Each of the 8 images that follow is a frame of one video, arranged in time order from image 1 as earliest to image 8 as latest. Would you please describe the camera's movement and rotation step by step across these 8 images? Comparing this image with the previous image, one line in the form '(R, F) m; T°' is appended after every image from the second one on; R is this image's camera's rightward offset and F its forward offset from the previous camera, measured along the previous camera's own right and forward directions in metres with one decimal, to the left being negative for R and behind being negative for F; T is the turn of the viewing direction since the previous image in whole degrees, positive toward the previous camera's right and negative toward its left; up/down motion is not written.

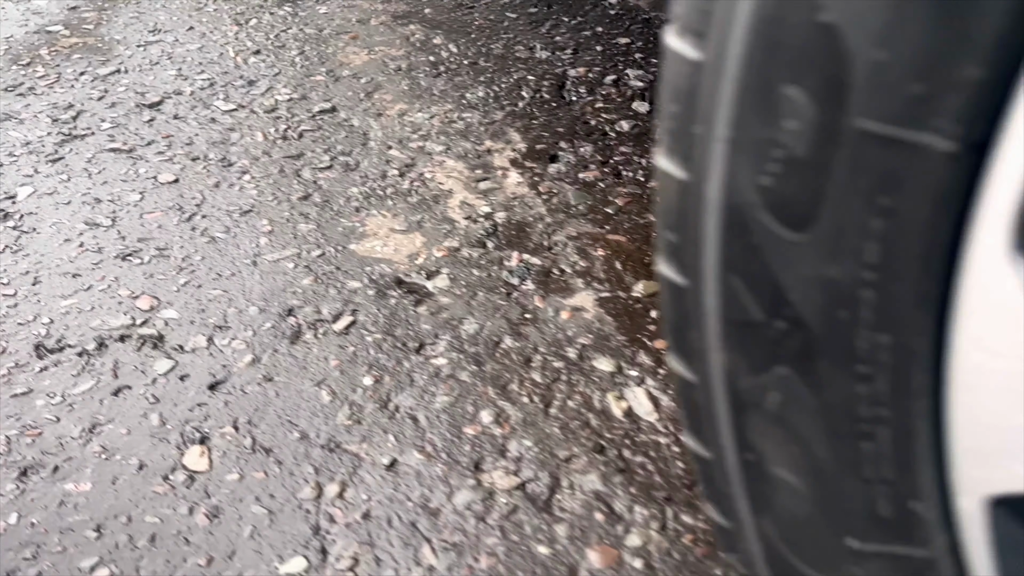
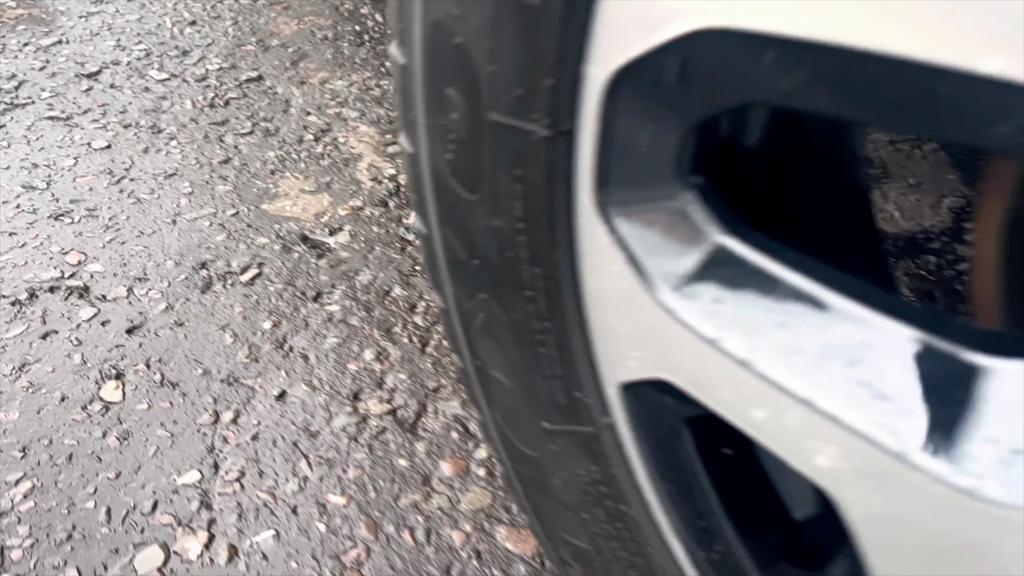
(+0.1, -0.1) m; +1°
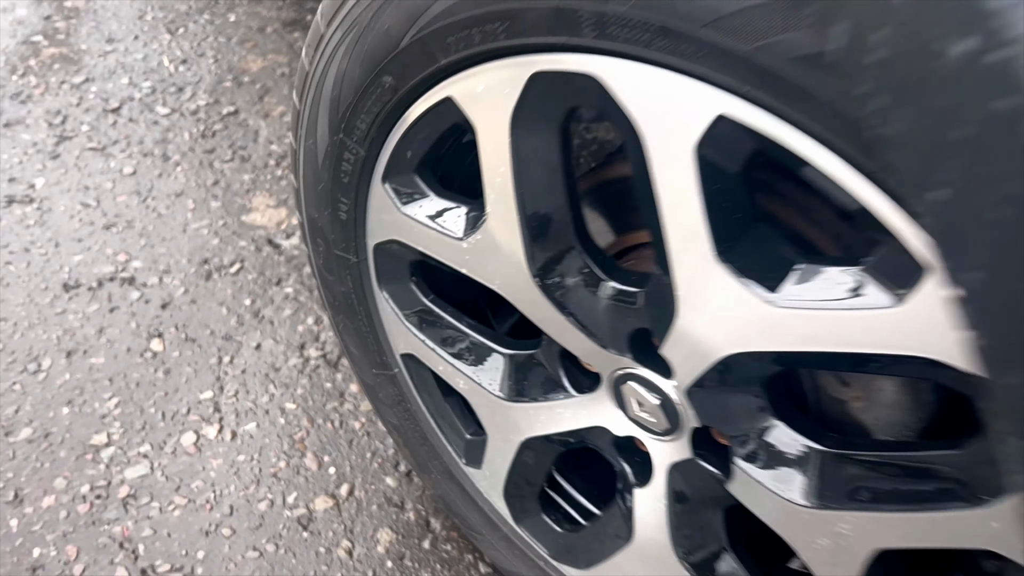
(+0.1, -0.4) m; +1°
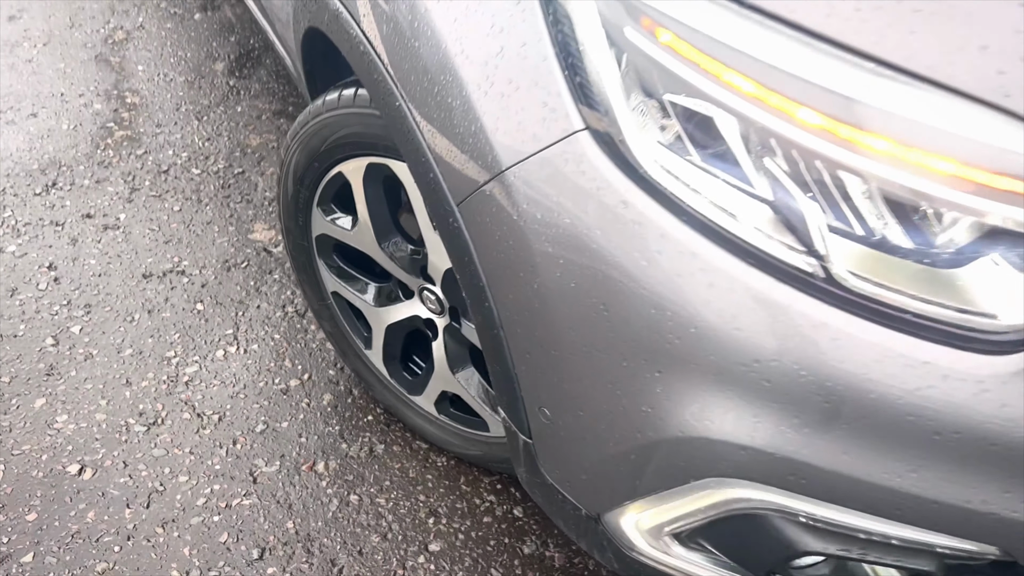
(+0.2, -0.8) m; +1°
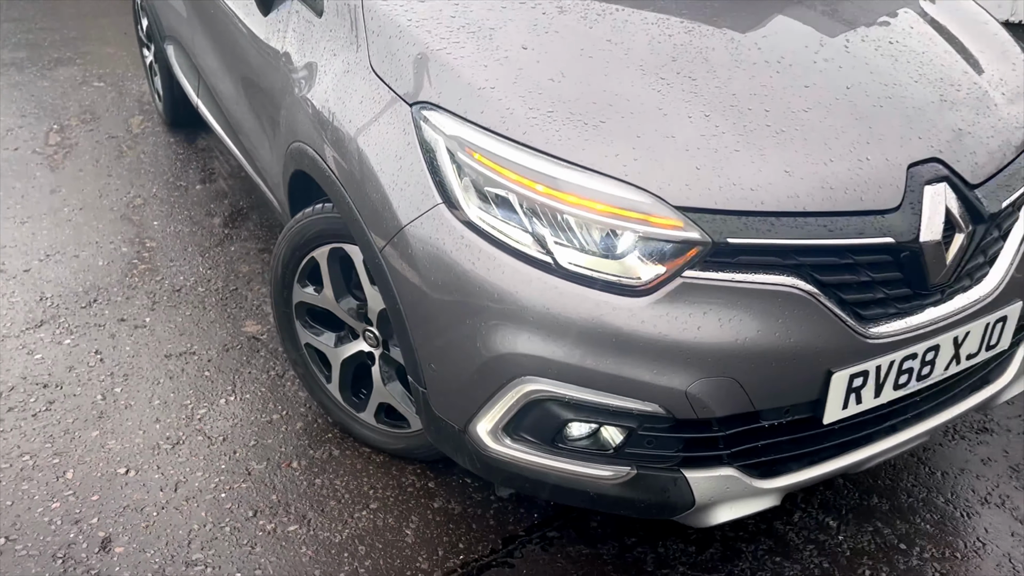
(+0.1, -0.8) m; +3°
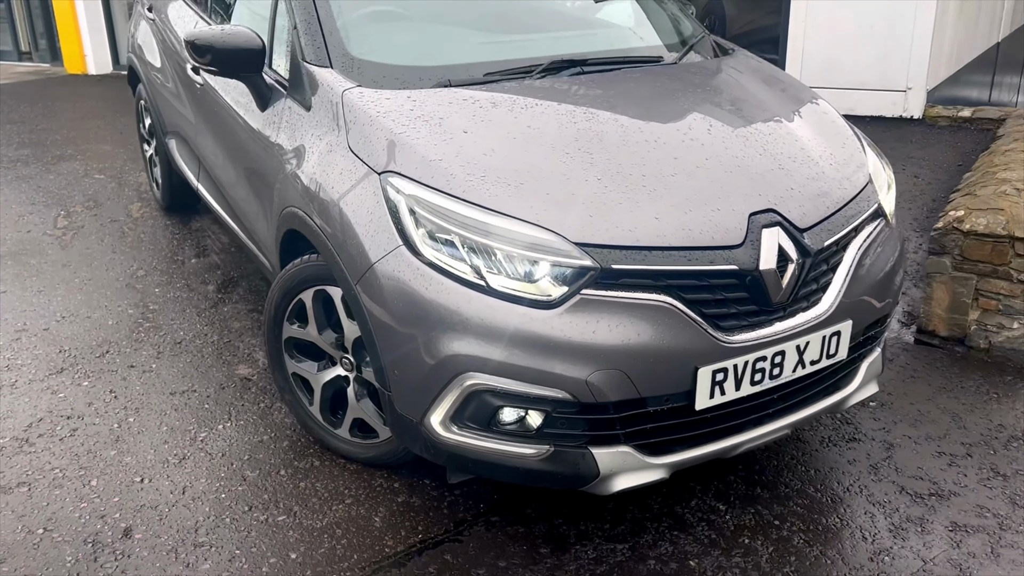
(+0.1, -0.5) m; +2°
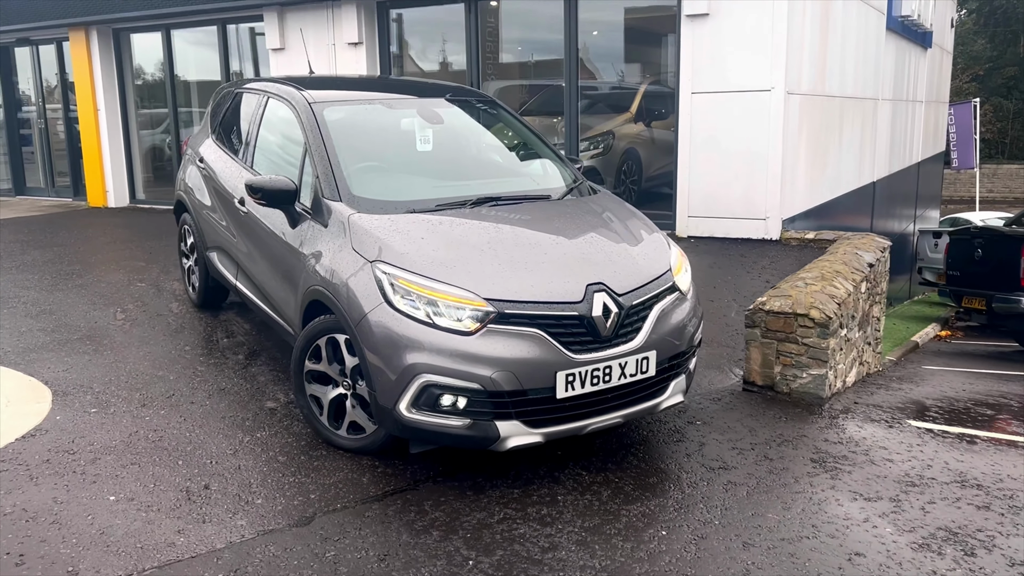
(+0.2, -1.6) m; +2°
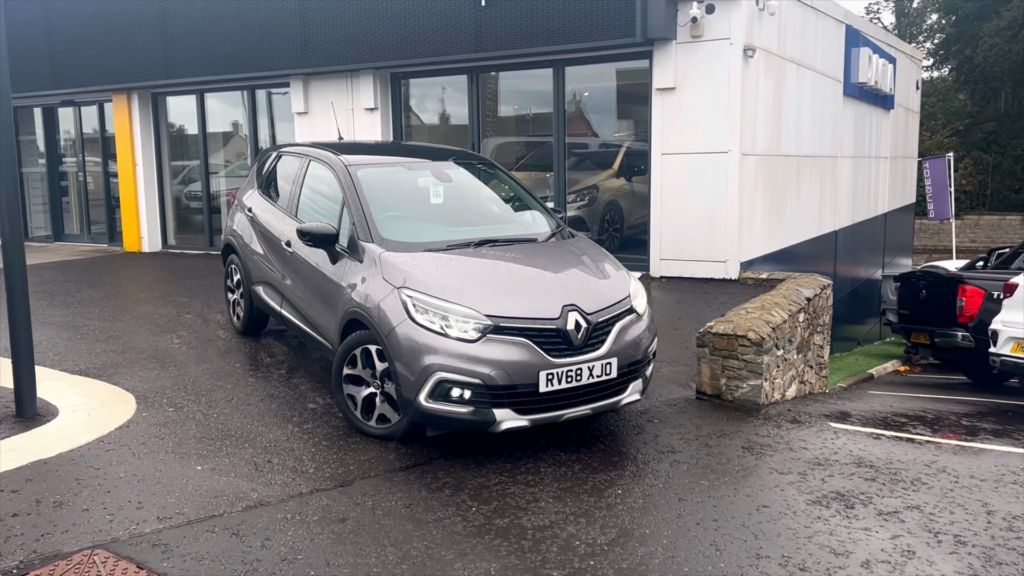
(0.0, -1.2) m; 0°
